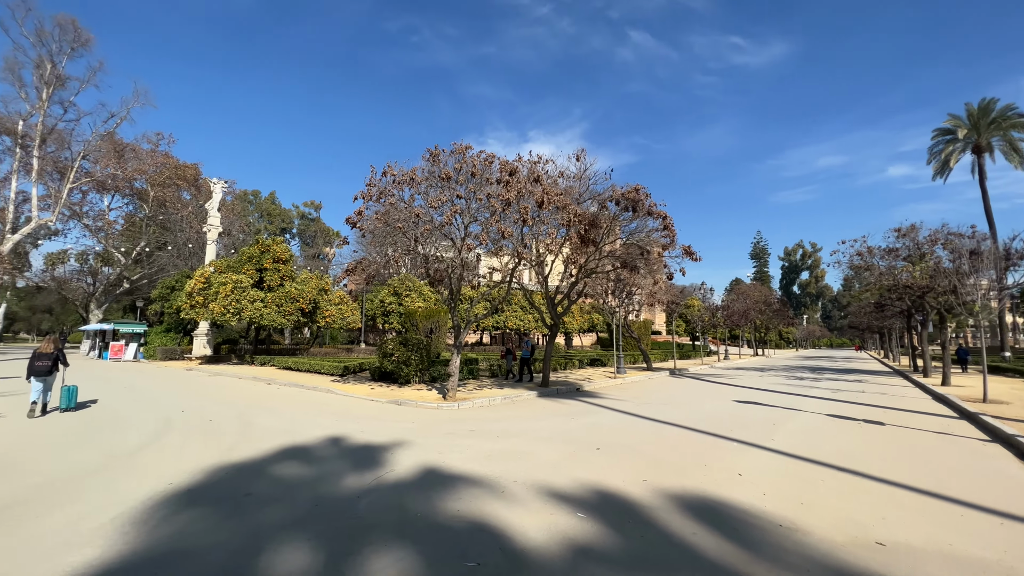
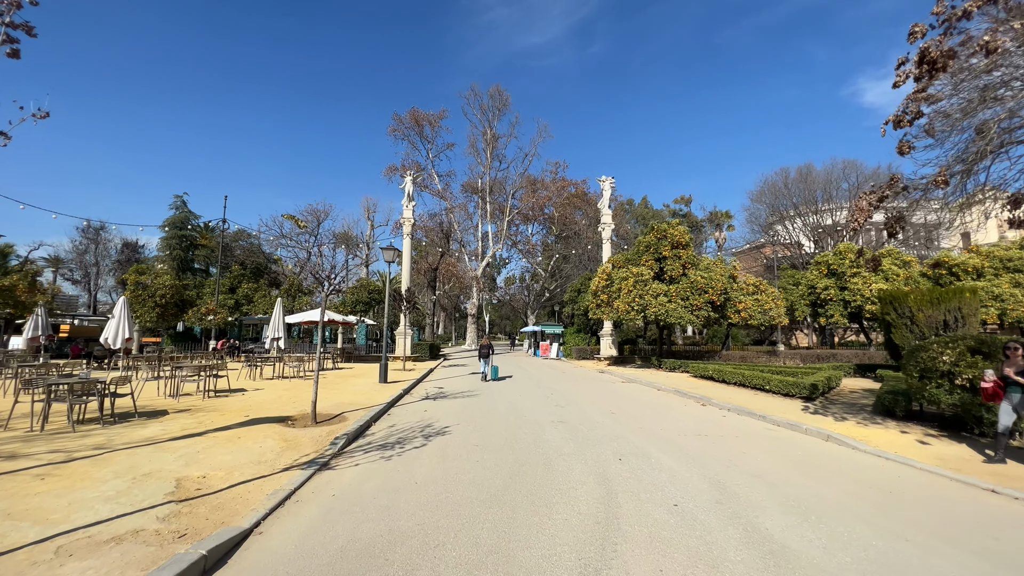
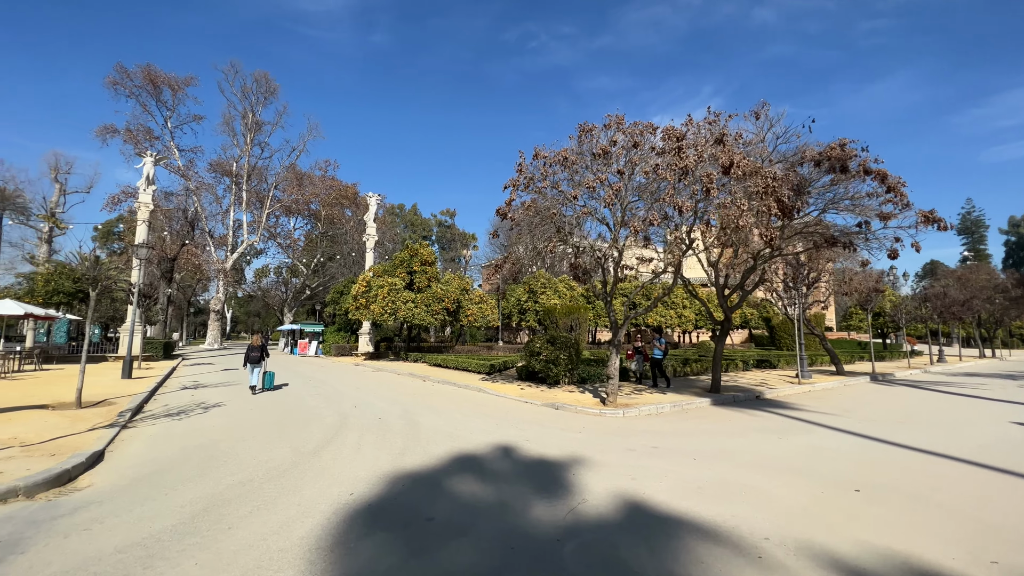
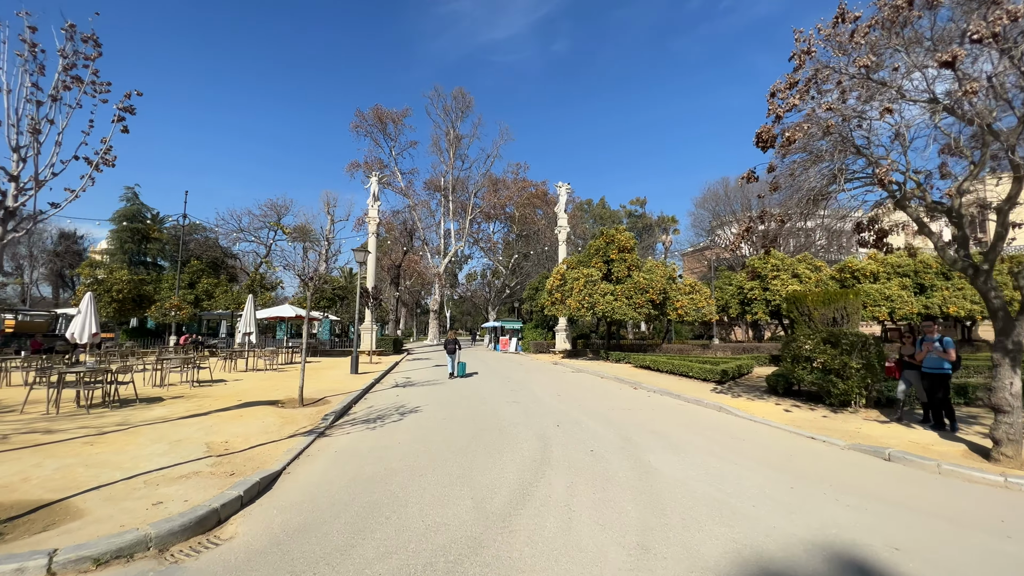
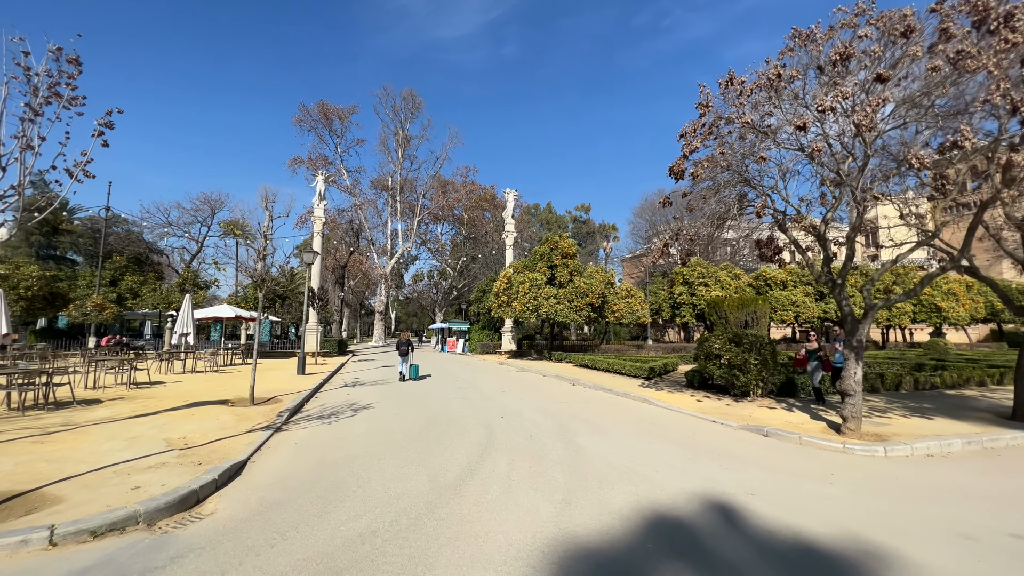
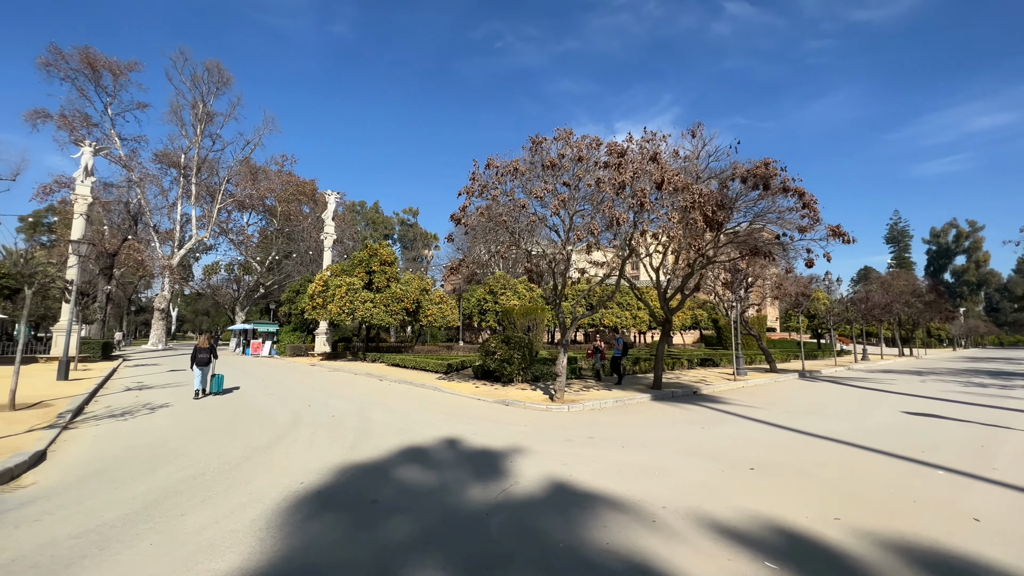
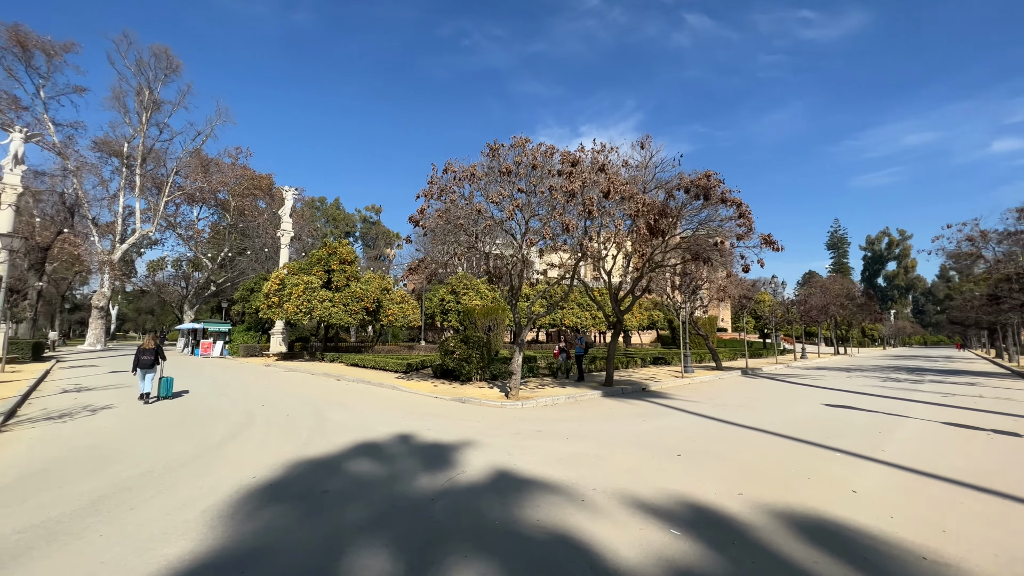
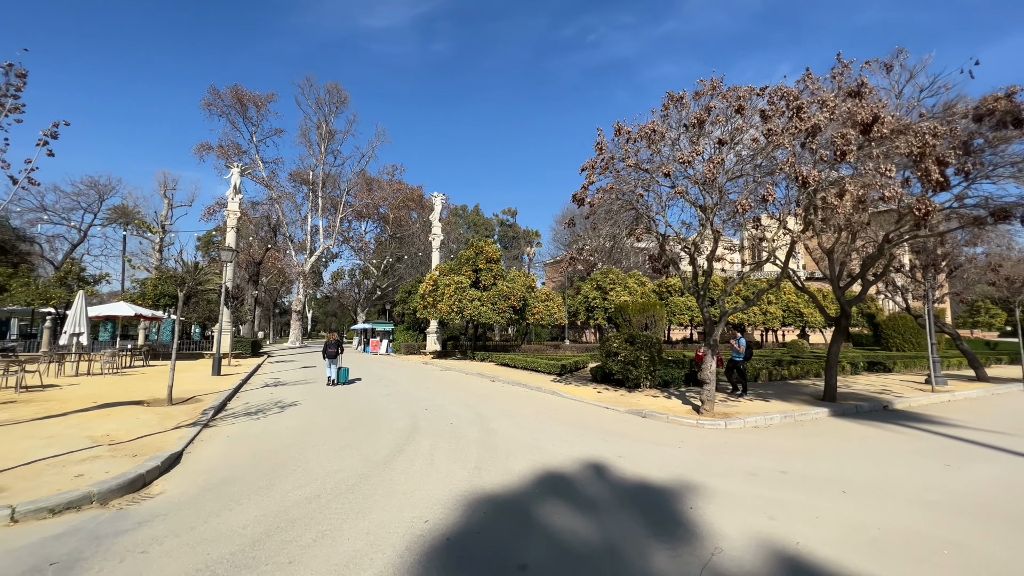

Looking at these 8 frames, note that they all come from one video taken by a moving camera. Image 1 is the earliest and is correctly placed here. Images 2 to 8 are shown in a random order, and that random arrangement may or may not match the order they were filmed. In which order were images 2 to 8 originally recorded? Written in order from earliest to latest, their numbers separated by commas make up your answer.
7, 6, 3, 8, 5, 4, 2
